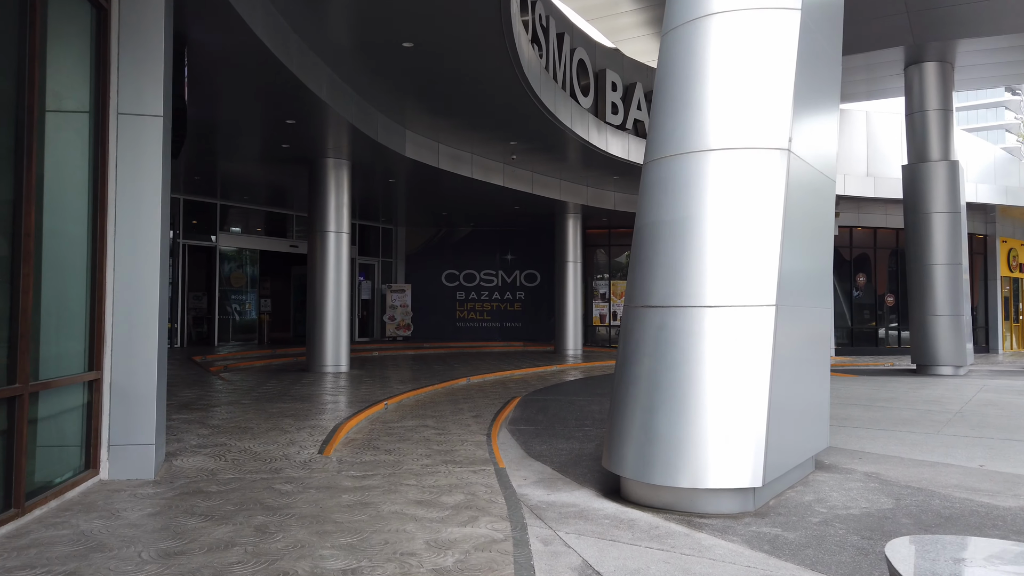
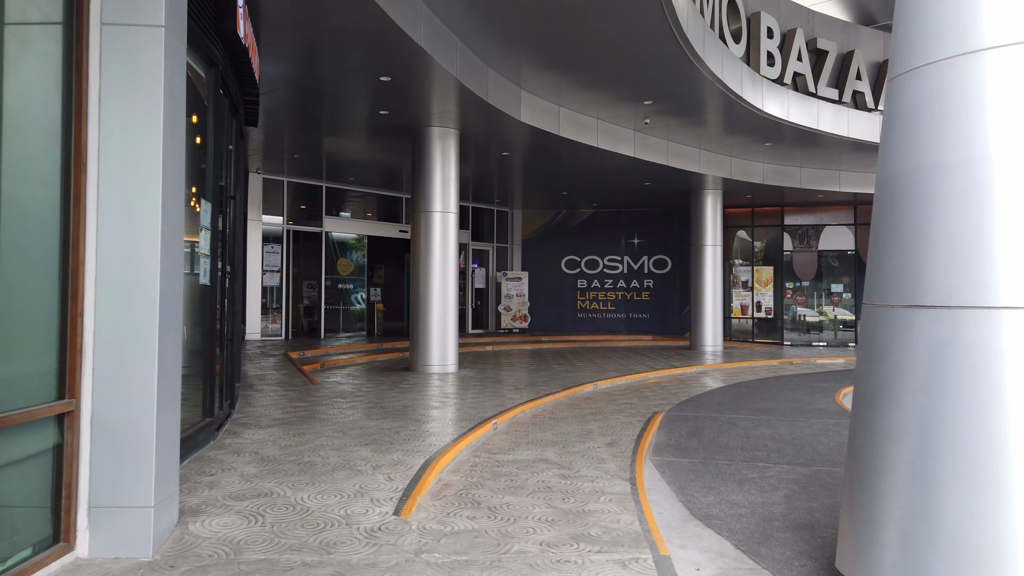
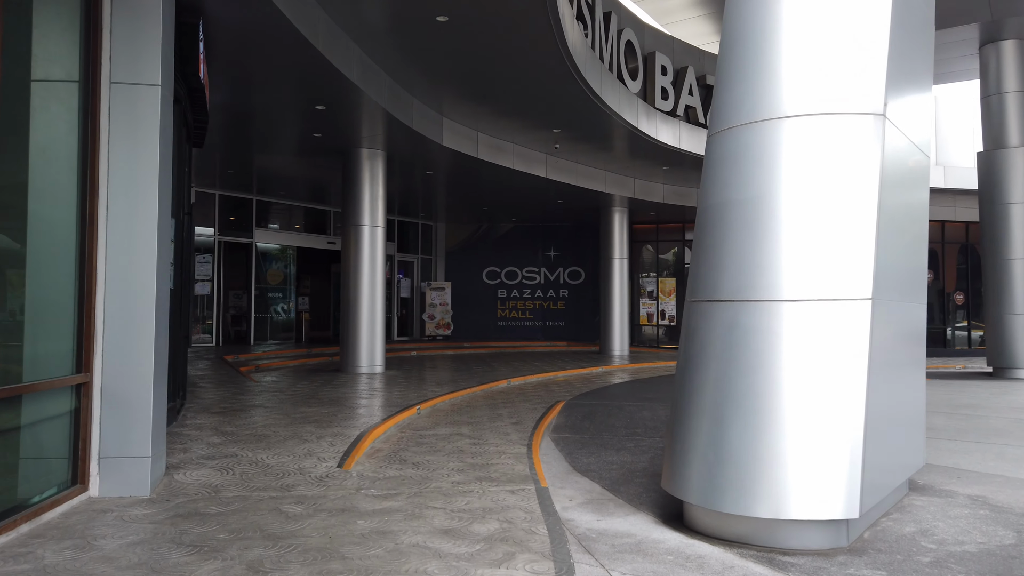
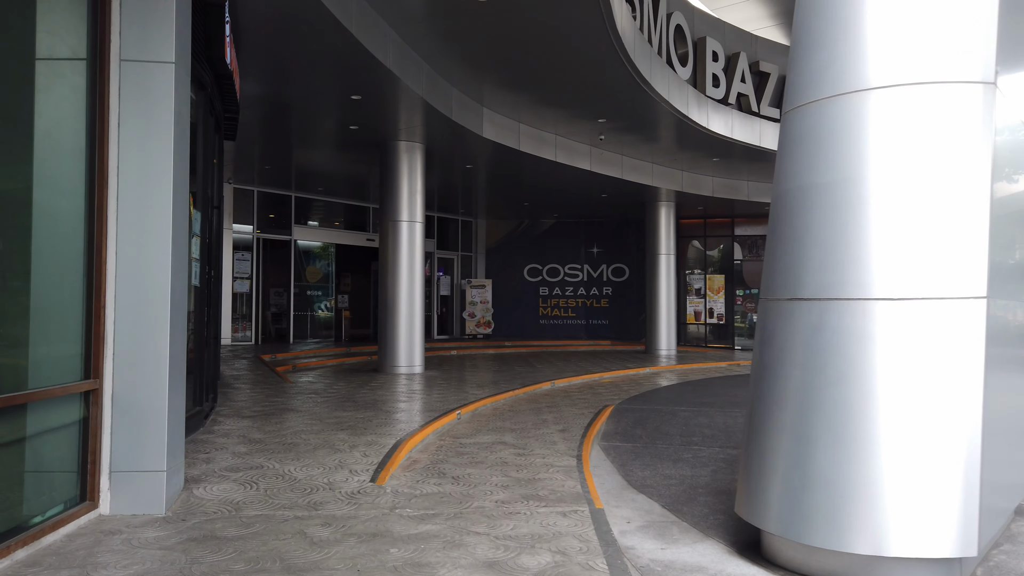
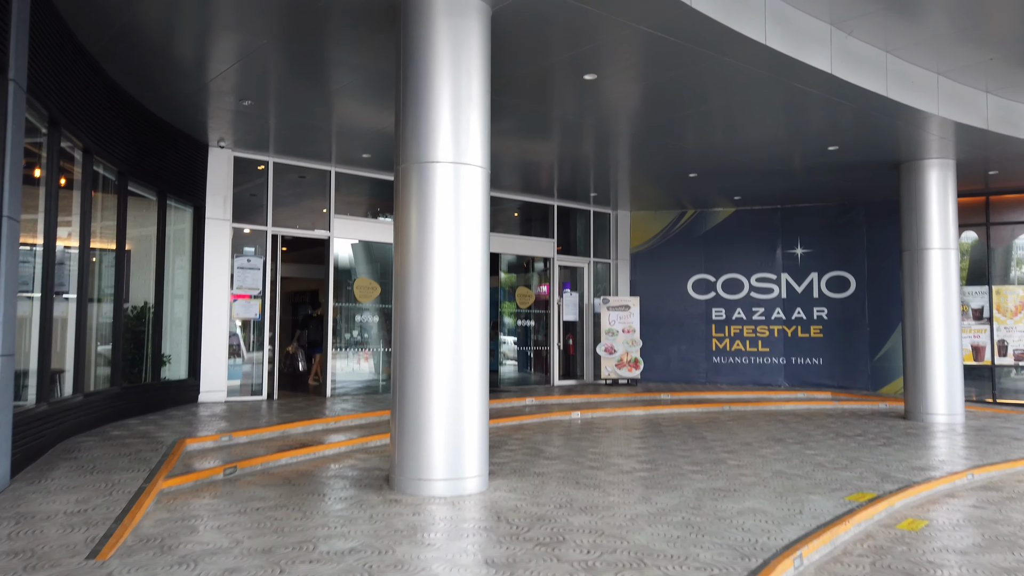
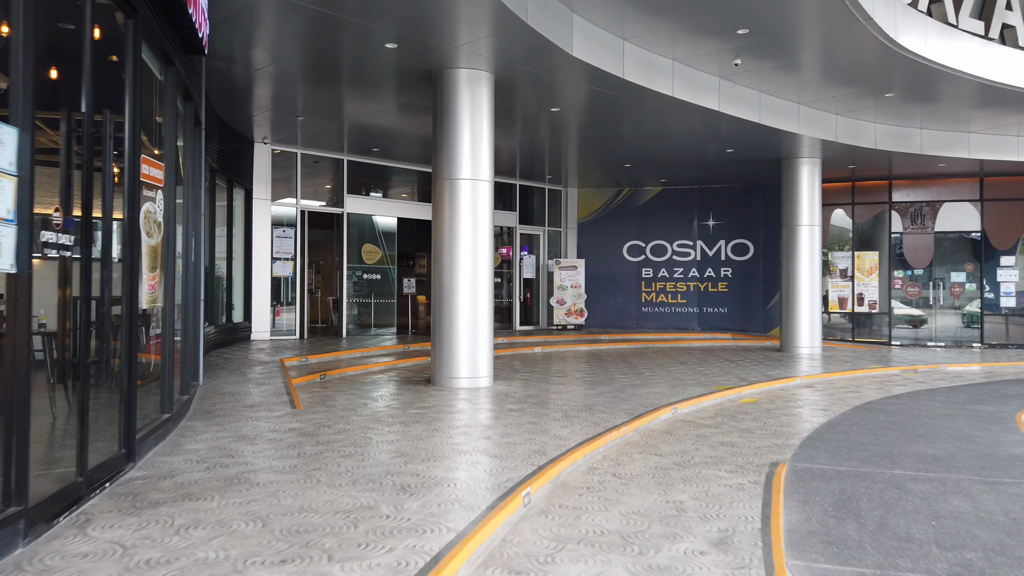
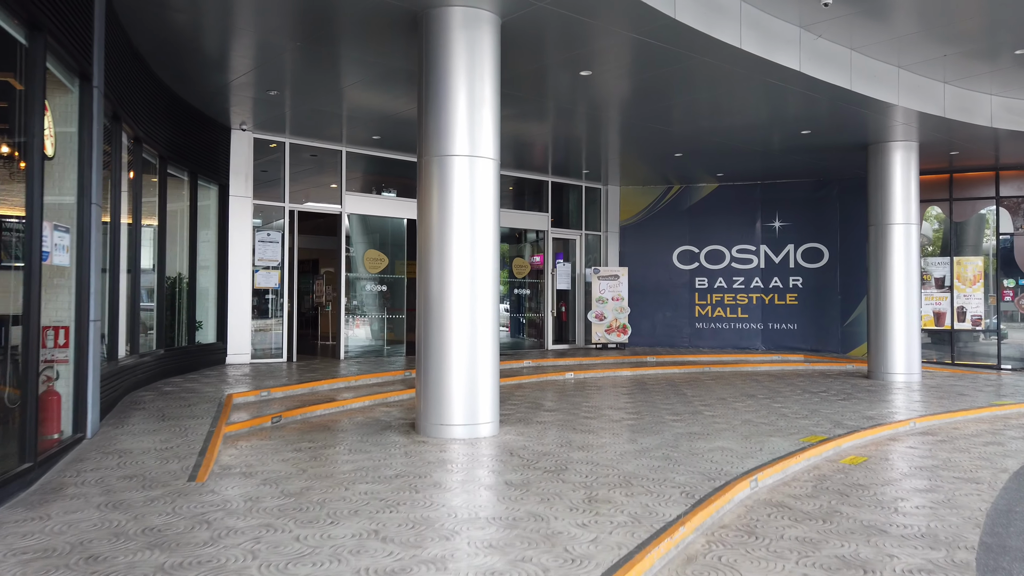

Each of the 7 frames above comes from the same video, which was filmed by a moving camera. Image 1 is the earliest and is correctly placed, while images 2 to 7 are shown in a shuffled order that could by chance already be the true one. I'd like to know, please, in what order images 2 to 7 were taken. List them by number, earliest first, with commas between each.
3, 4, 2, 6, 7, 5
